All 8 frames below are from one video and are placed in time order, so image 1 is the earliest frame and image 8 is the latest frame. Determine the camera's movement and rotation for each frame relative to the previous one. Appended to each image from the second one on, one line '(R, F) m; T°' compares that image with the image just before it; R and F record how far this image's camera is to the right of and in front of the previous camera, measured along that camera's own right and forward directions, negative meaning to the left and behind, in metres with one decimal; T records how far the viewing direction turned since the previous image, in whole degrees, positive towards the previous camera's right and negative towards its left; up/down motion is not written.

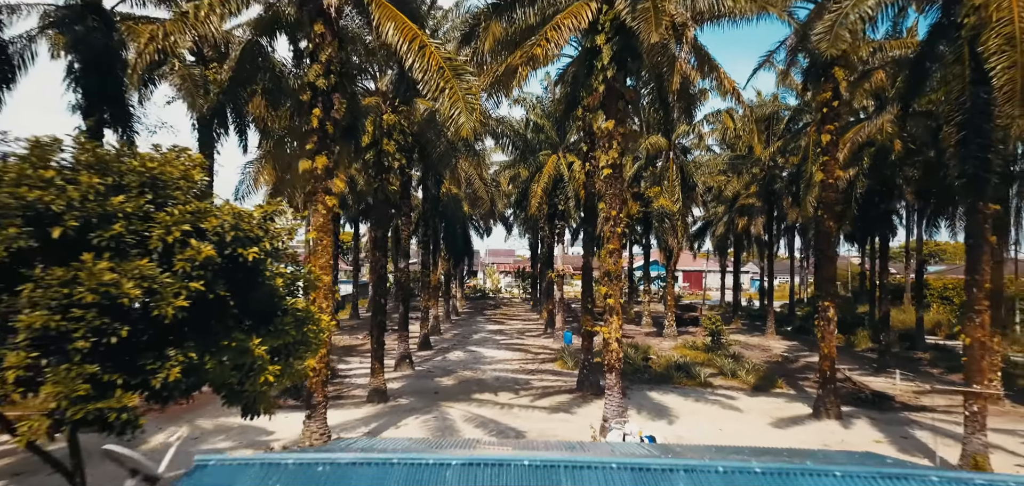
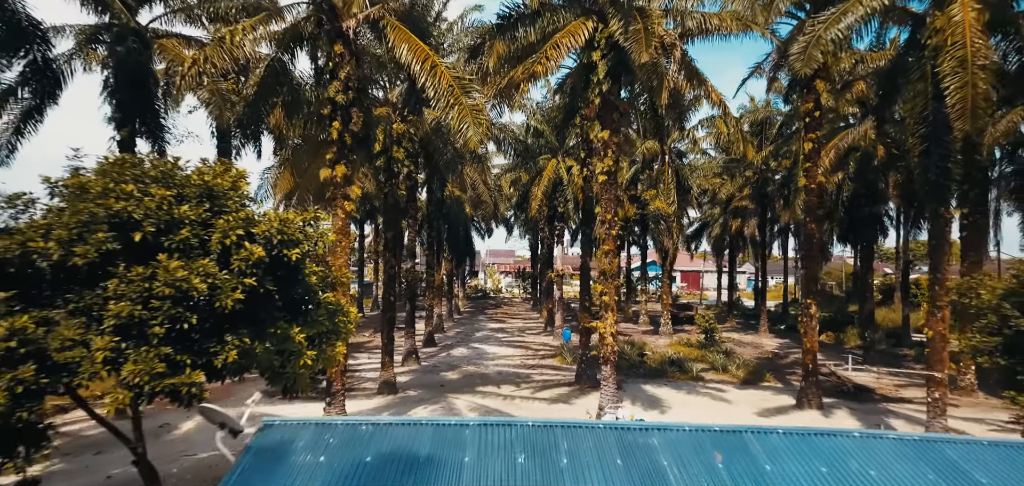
(-0.1, -1.0) m; 0°
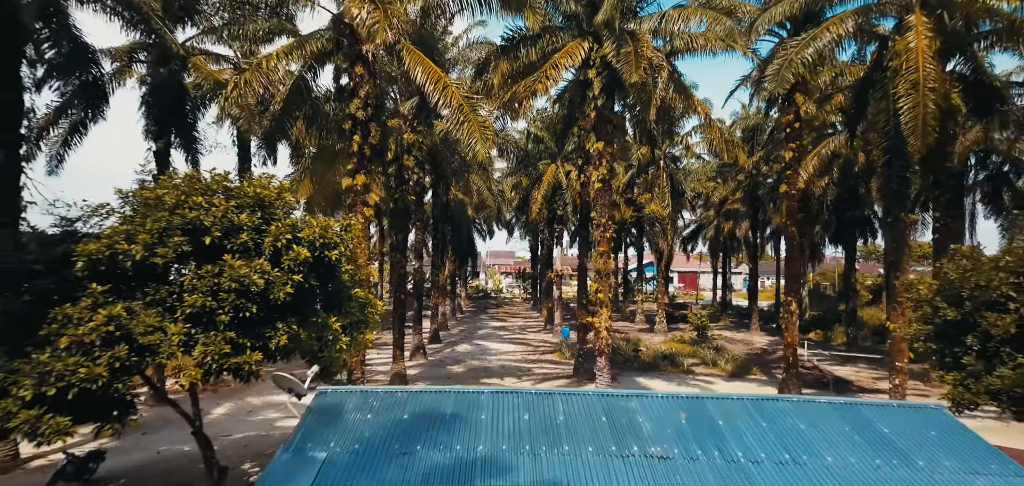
(-0.1, -1.2) m; 0°
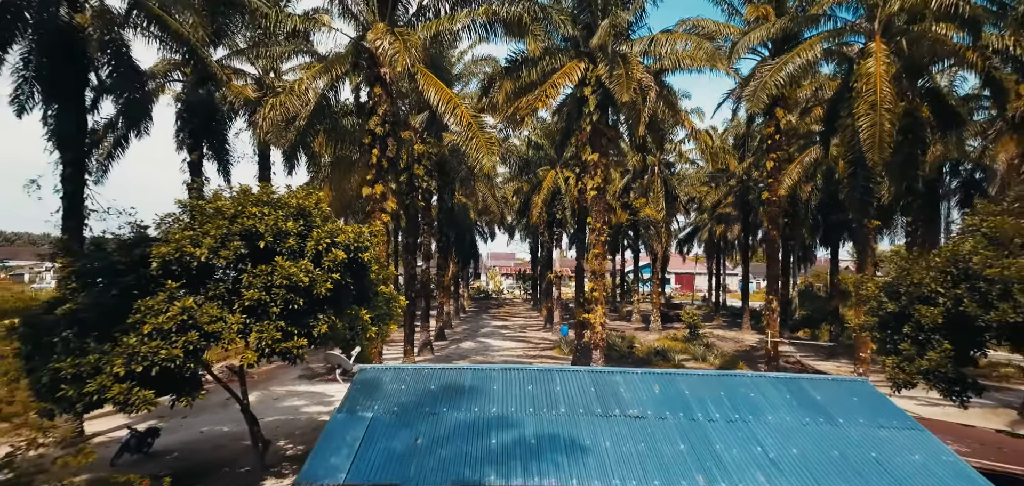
(-0.1, -1.4) m; 0°
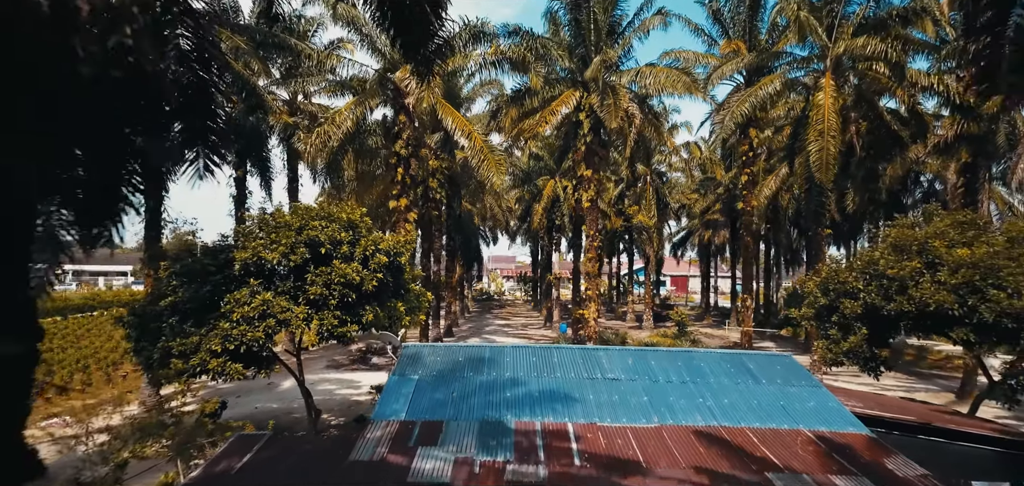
(-0.2, -2.3) m; 0°
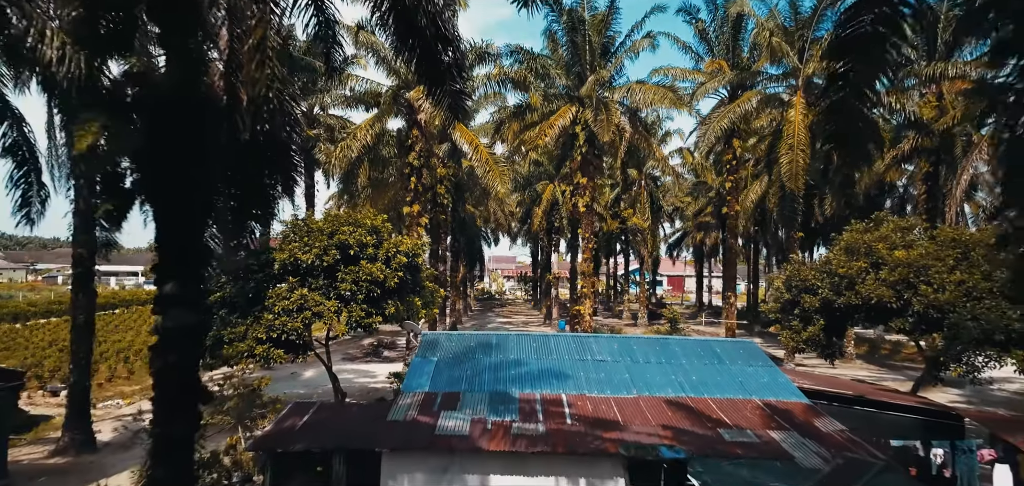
(-0.1, -1.7) m; 0°
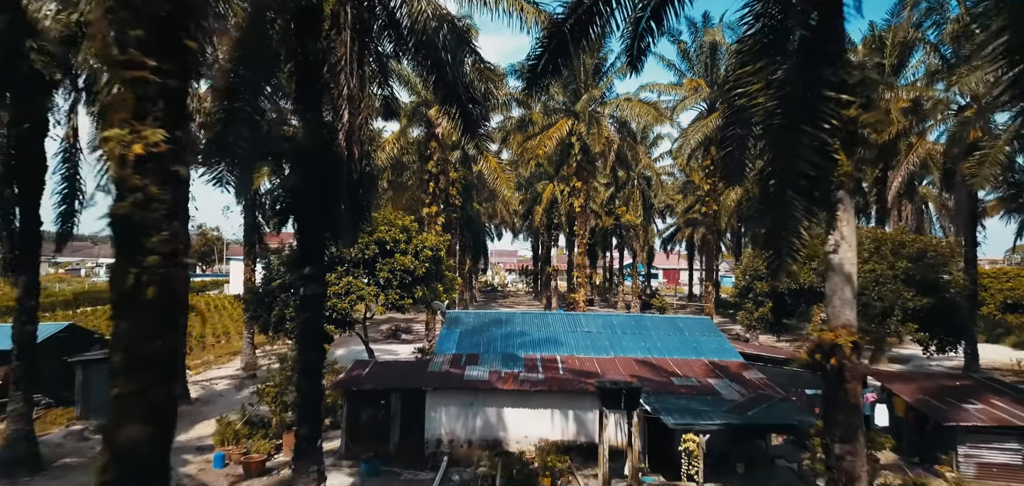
(-0.1, -2.9) m; 0°
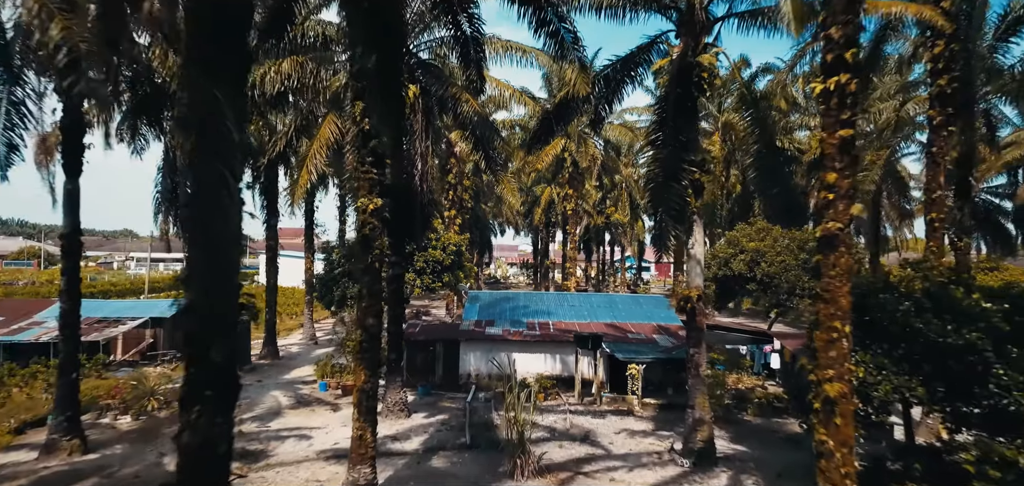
(-0.2, -4.9) m; 0°
